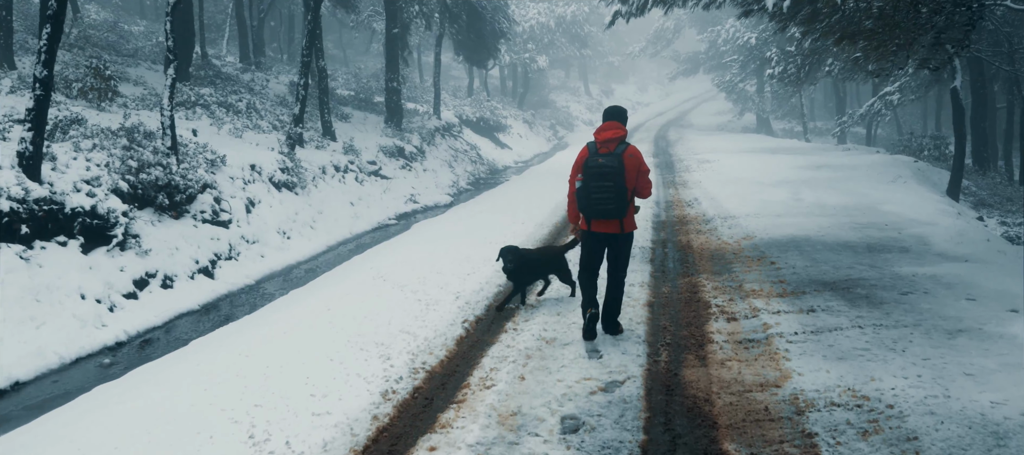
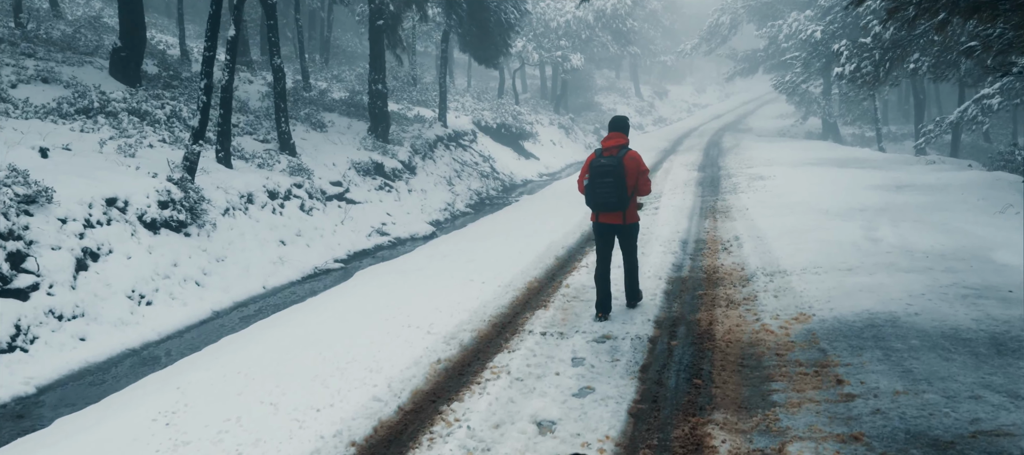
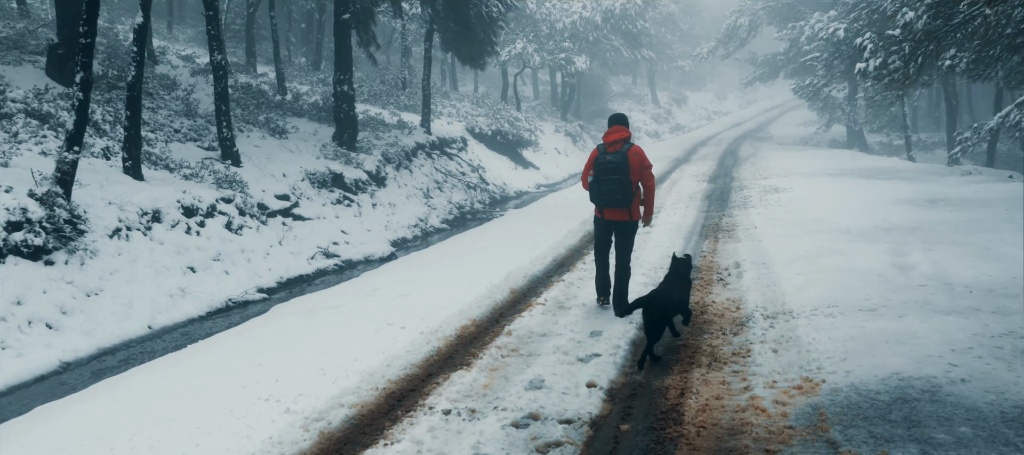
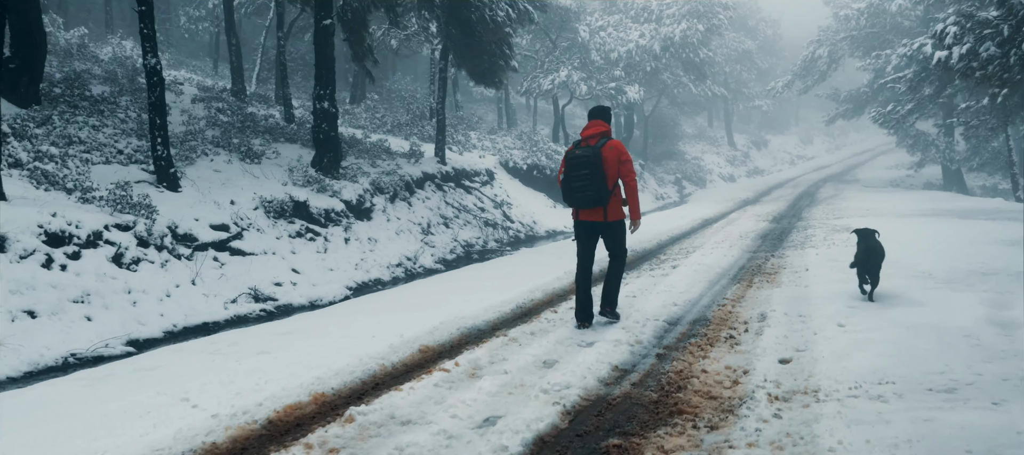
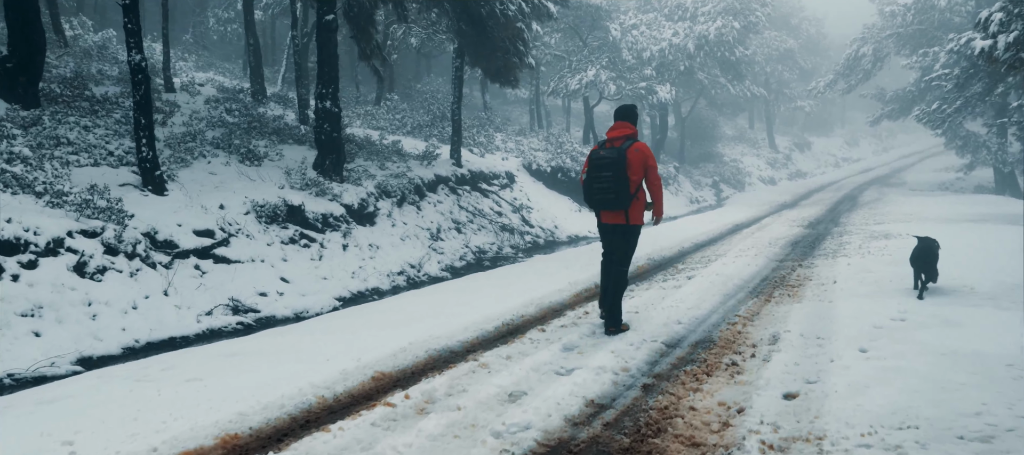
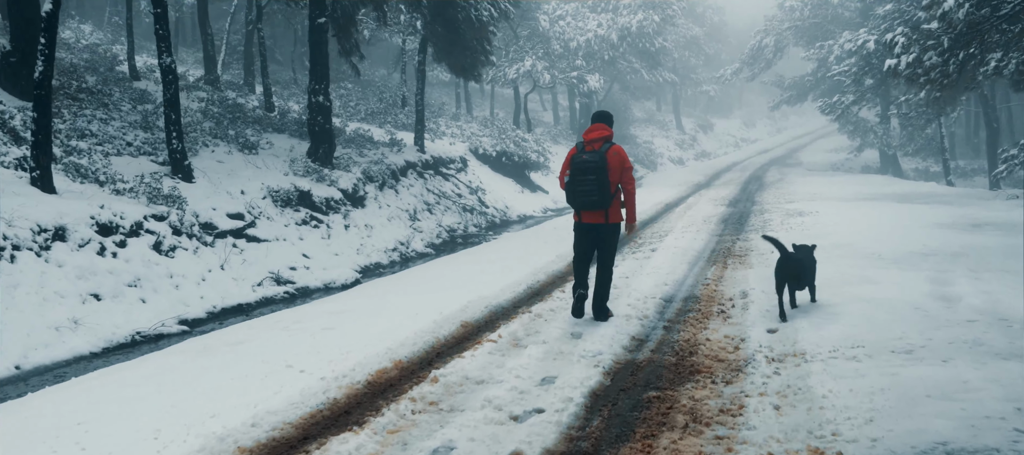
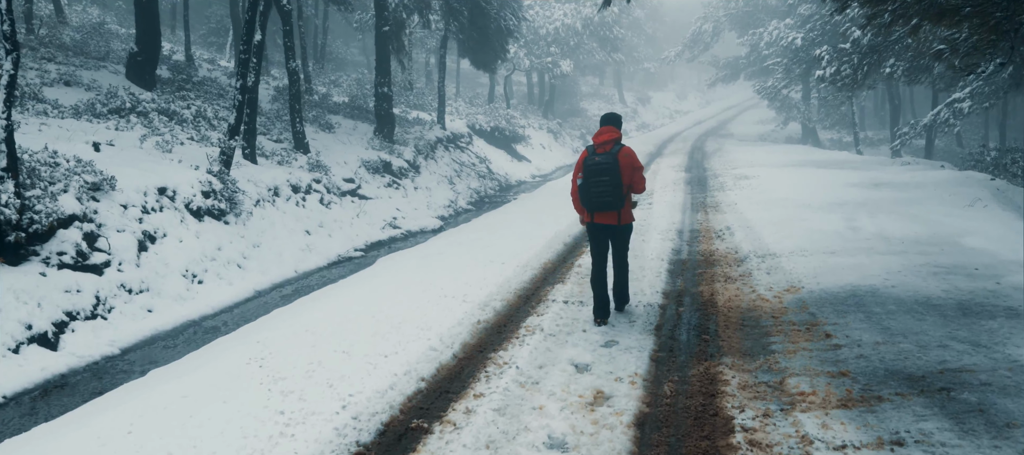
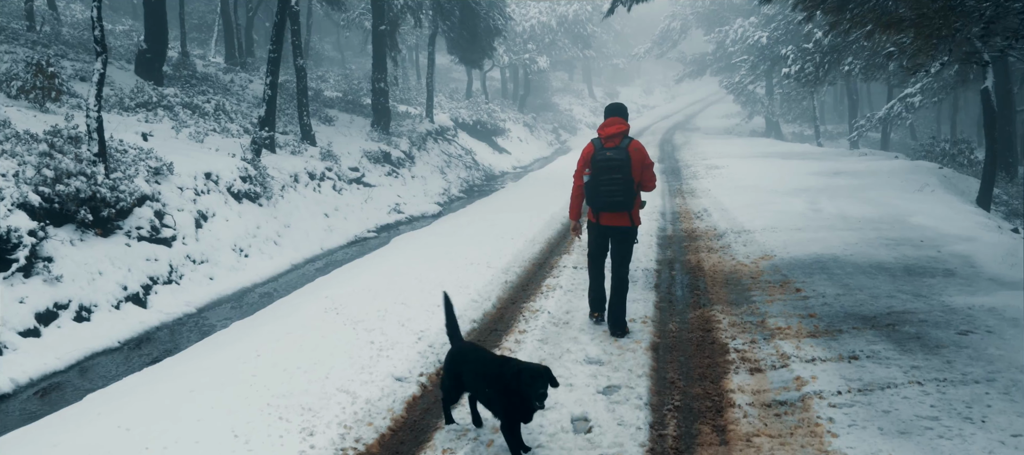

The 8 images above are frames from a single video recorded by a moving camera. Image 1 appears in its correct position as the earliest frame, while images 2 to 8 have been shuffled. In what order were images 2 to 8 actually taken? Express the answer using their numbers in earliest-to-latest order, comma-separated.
8, 7, 2, 3, 6, 4, 5
